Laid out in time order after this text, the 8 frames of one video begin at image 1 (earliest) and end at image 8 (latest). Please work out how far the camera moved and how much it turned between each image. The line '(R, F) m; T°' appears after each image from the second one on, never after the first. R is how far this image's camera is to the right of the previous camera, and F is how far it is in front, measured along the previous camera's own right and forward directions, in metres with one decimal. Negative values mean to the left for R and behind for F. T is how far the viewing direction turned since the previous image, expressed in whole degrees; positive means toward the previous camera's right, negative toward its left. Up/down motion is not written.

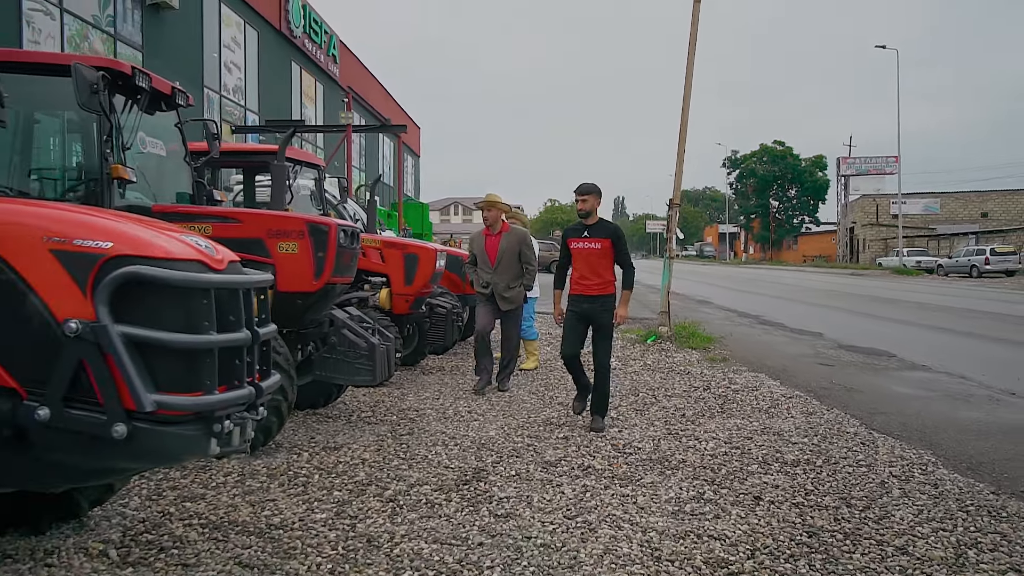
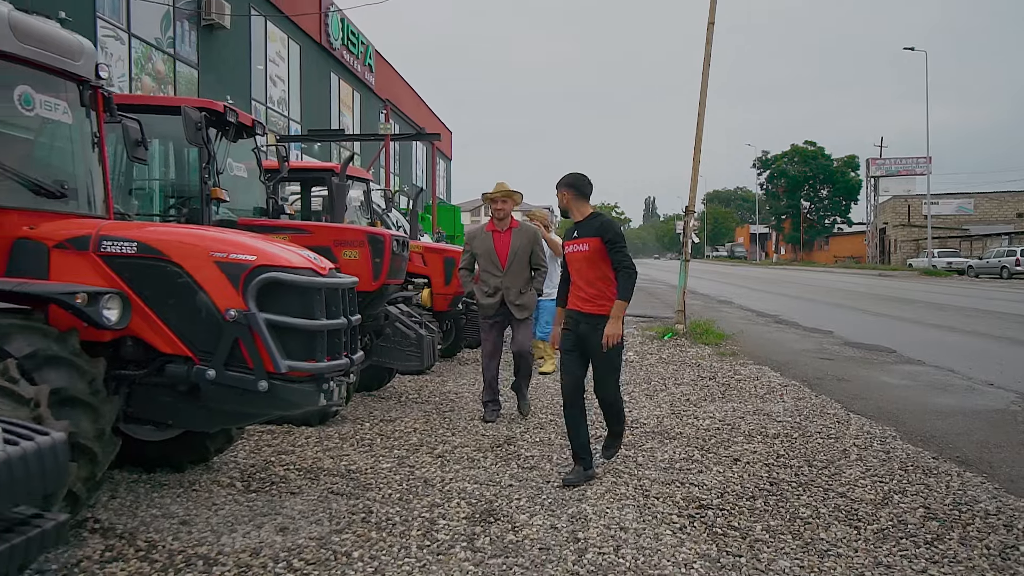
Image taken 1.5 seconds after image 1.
(0.0, -1.0) m; -2°
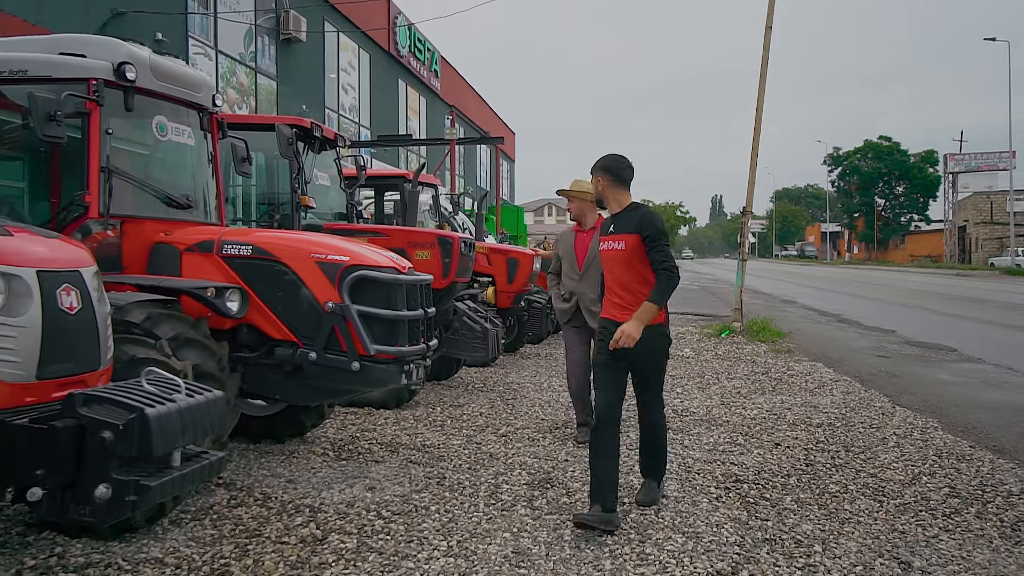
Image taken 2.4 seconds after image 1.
(+0.1, -0.5) m; -5°
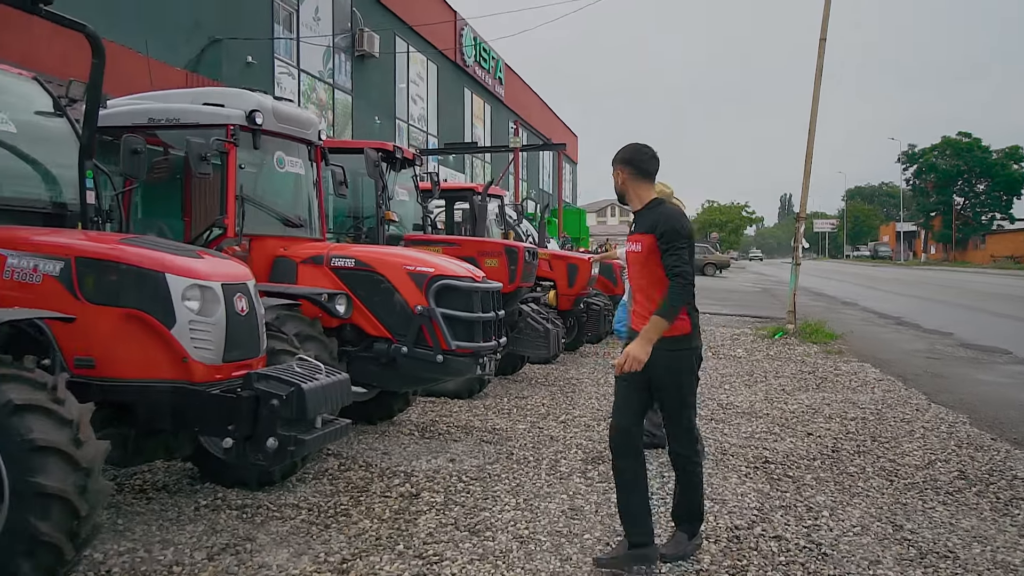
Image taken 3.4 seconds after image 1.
(0.0, -0.8) m; -5°
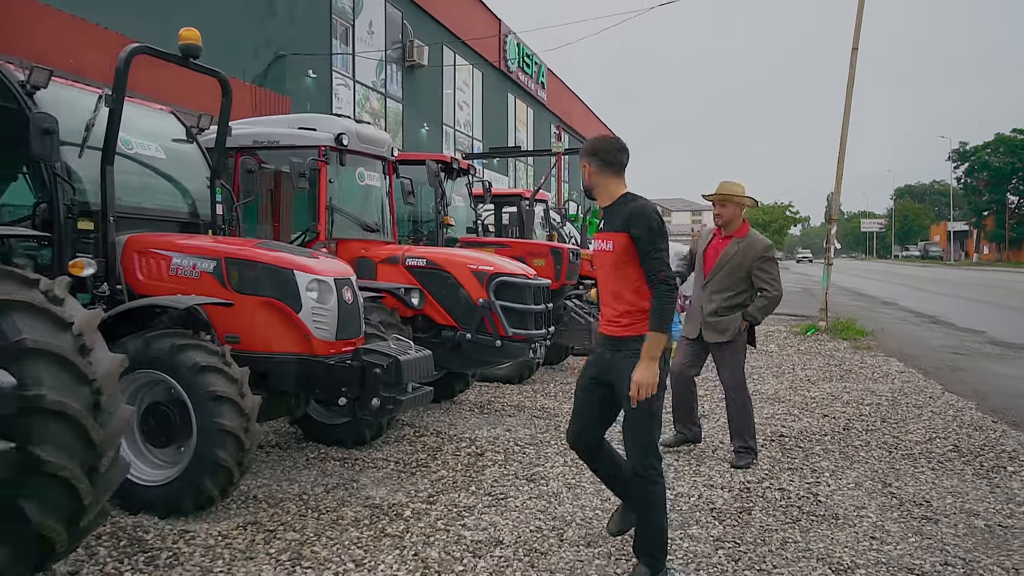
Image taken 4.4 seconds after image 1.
(-0.1, -0.9) m; -3°
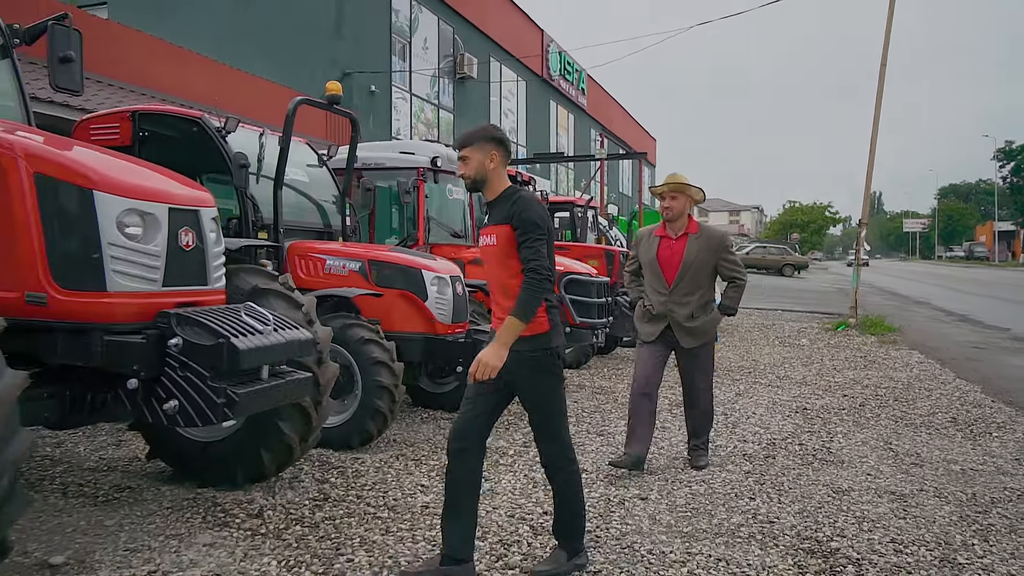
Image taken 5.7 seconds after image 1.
(-0.3, -1.2) m; -3°
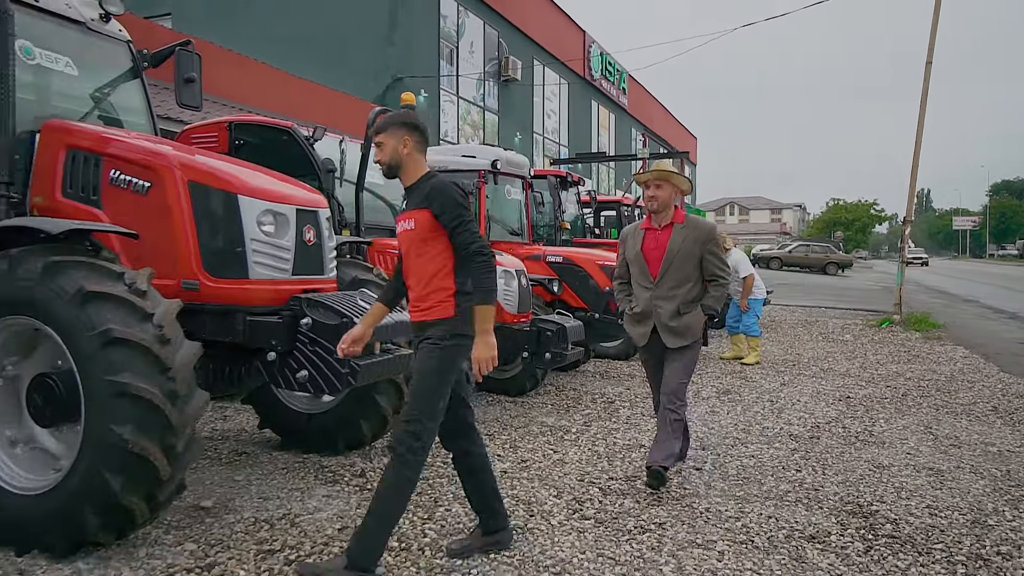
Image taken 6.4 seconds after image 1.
(-0.2, -0.5) m; -3°
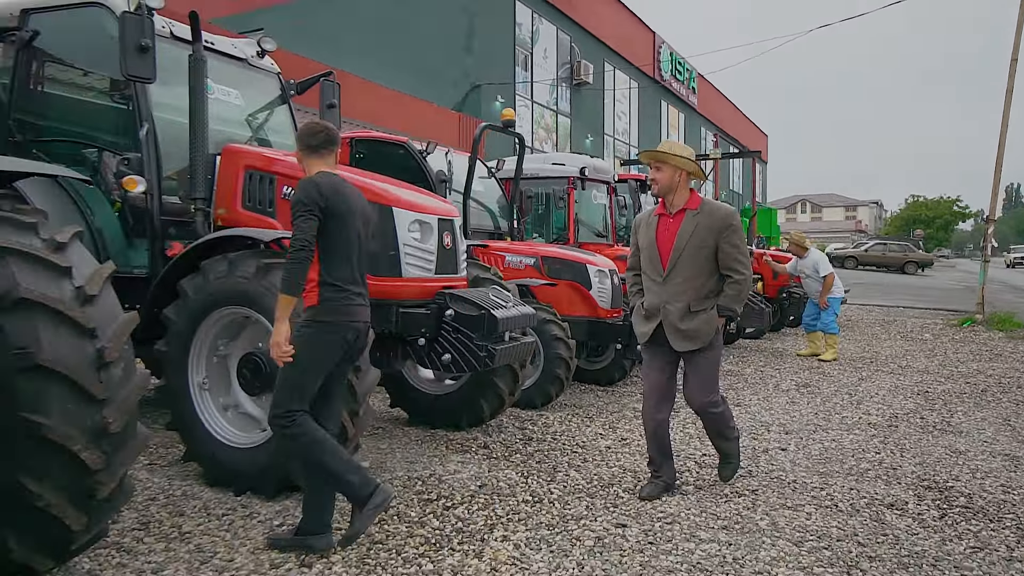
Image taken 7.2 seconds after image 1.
(-0.3, -0.6) m; -5°
